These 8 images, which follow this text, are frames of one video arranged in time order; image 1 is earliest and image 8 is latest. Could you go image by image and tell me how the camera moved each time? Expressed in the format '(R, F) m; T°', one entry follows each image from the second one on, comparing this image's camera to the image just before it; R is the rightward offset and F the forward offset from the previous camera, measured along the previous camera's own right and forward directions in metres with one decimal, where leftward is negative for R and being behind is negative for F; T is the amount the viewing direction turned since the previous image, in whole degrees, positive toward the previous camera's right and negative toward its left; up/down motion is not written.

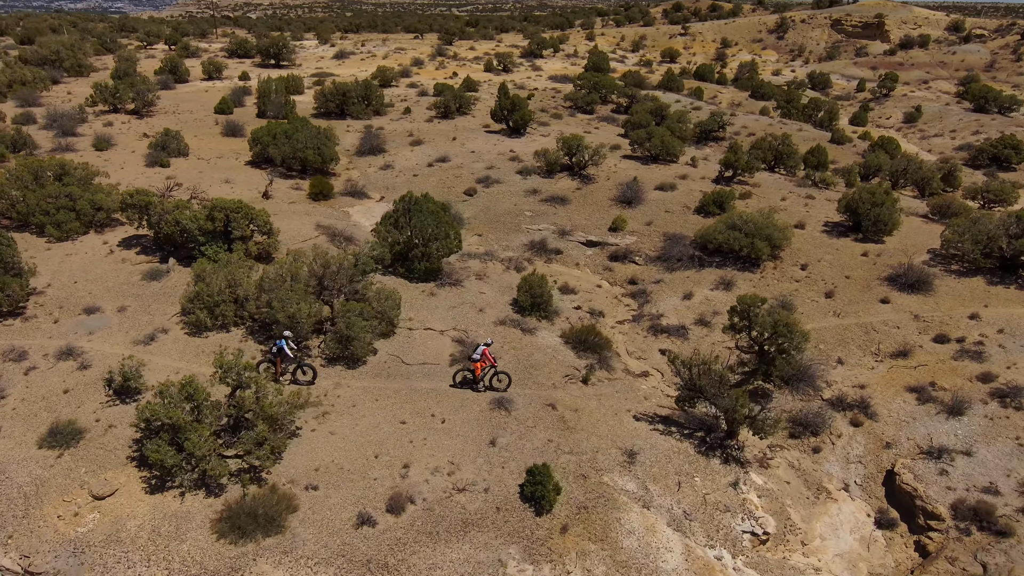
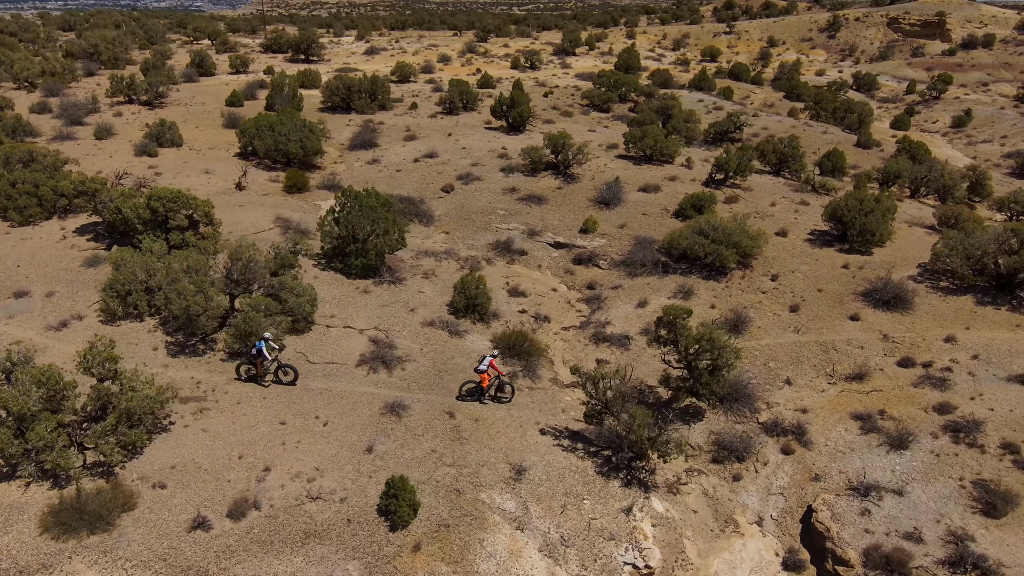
(+3.3, +0.9) m; -5°
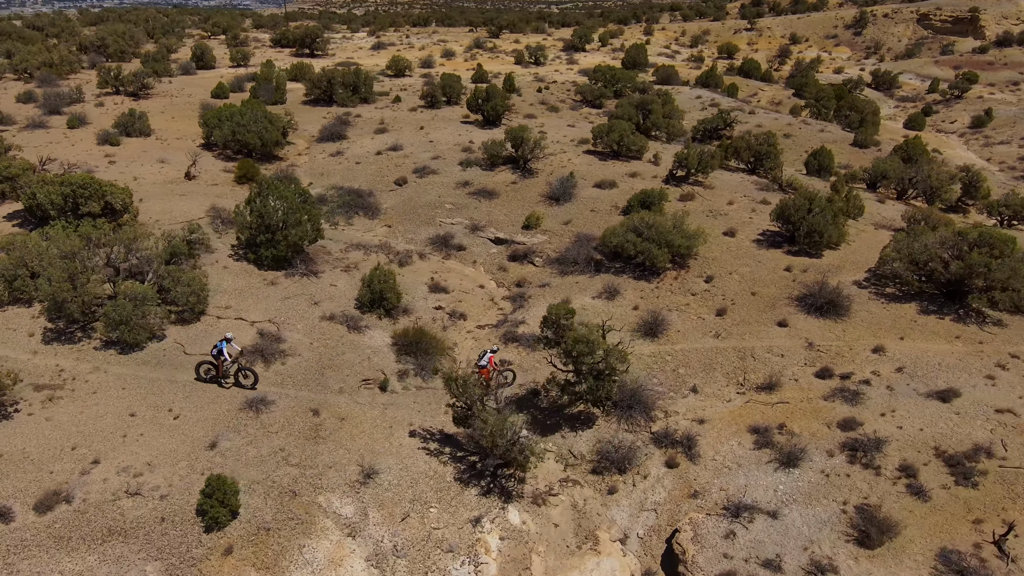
(+3.4, +0.8) m; -3°
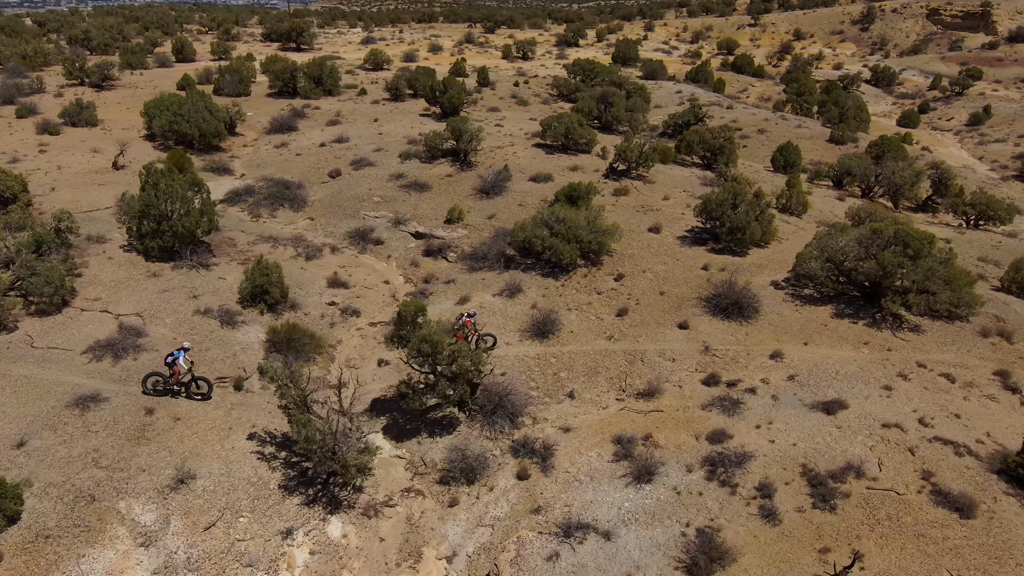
(+3.4, +1.0) m; -2°
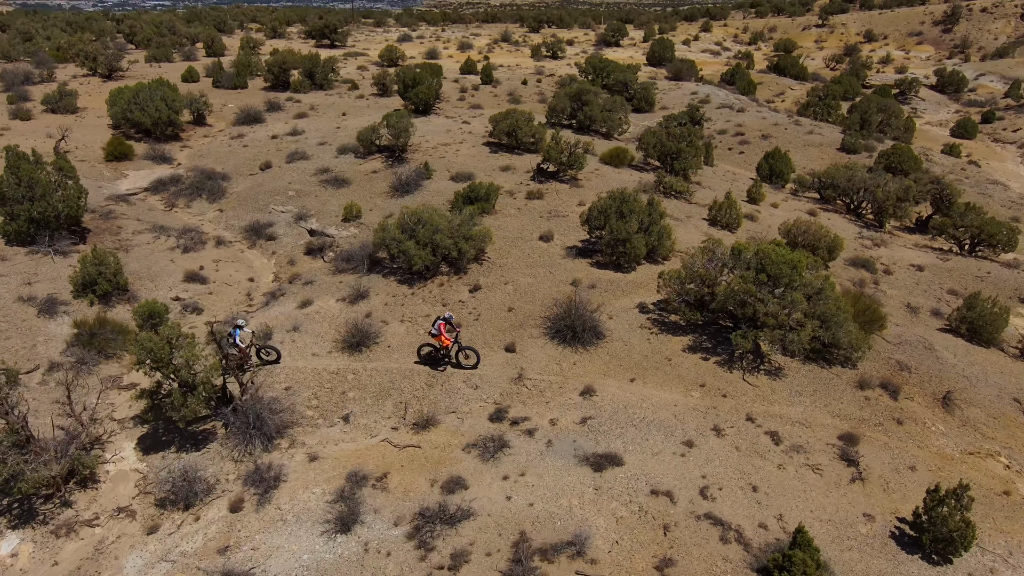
(+5.8, +2.1) m; -7°
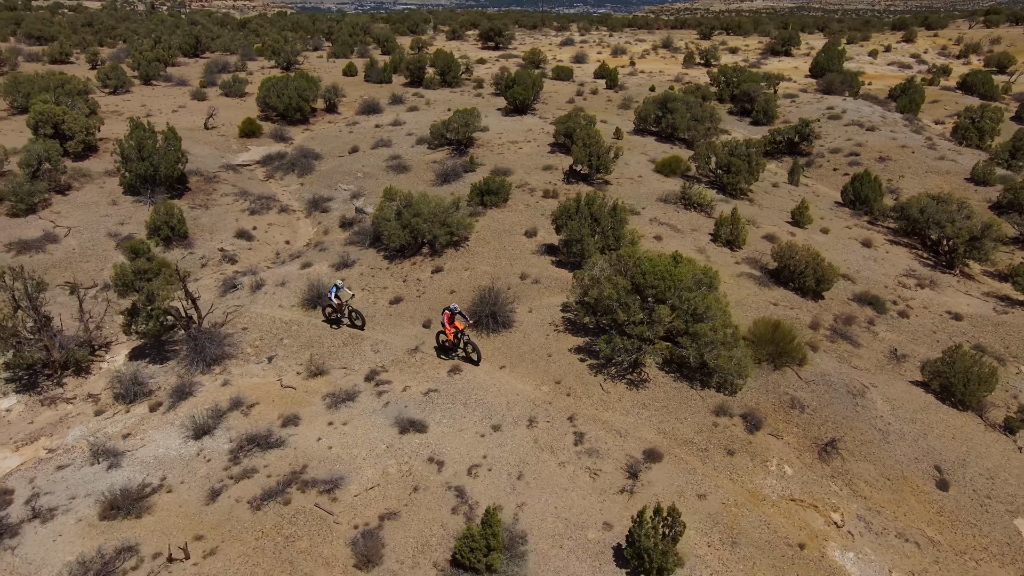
(+5.9, 0.0) m; -17°
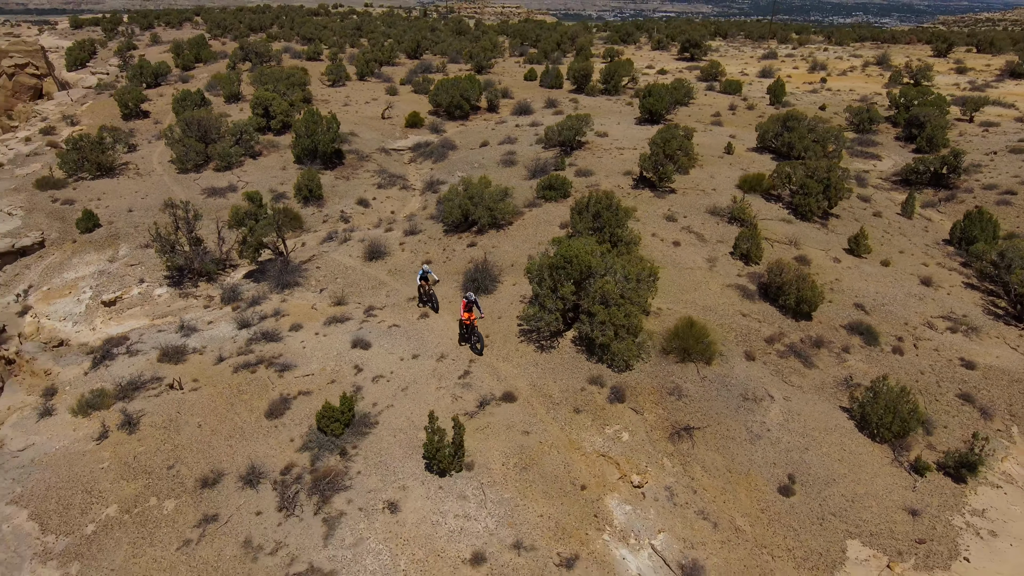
(+6.0, -1.6) m; -19°
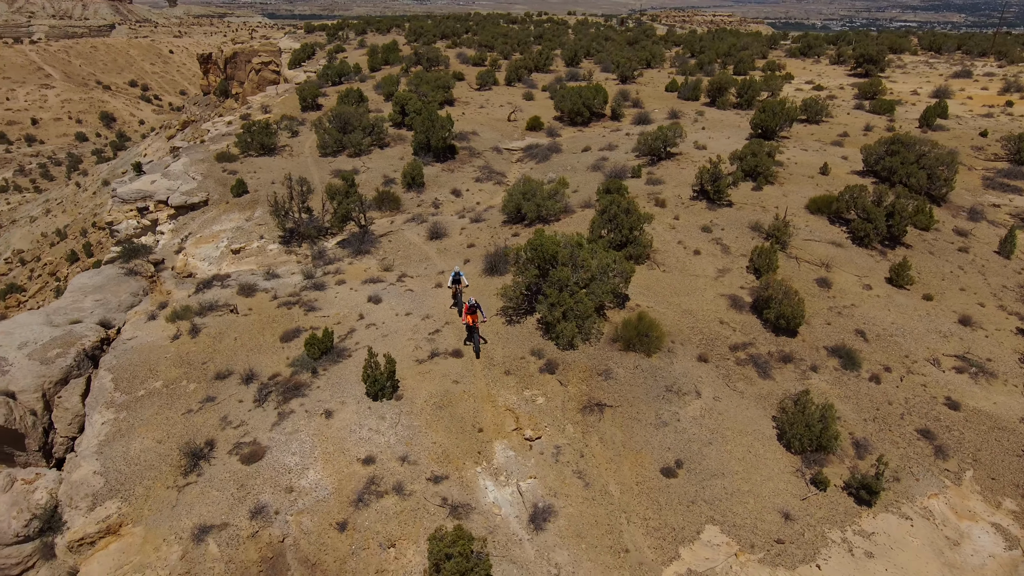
(+4.9, -1.5) m; -16°
